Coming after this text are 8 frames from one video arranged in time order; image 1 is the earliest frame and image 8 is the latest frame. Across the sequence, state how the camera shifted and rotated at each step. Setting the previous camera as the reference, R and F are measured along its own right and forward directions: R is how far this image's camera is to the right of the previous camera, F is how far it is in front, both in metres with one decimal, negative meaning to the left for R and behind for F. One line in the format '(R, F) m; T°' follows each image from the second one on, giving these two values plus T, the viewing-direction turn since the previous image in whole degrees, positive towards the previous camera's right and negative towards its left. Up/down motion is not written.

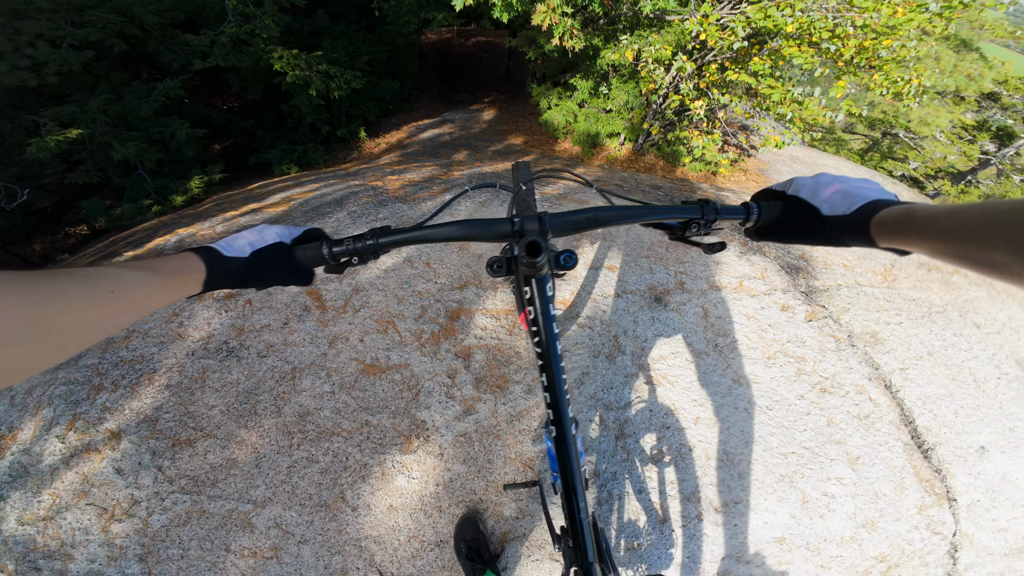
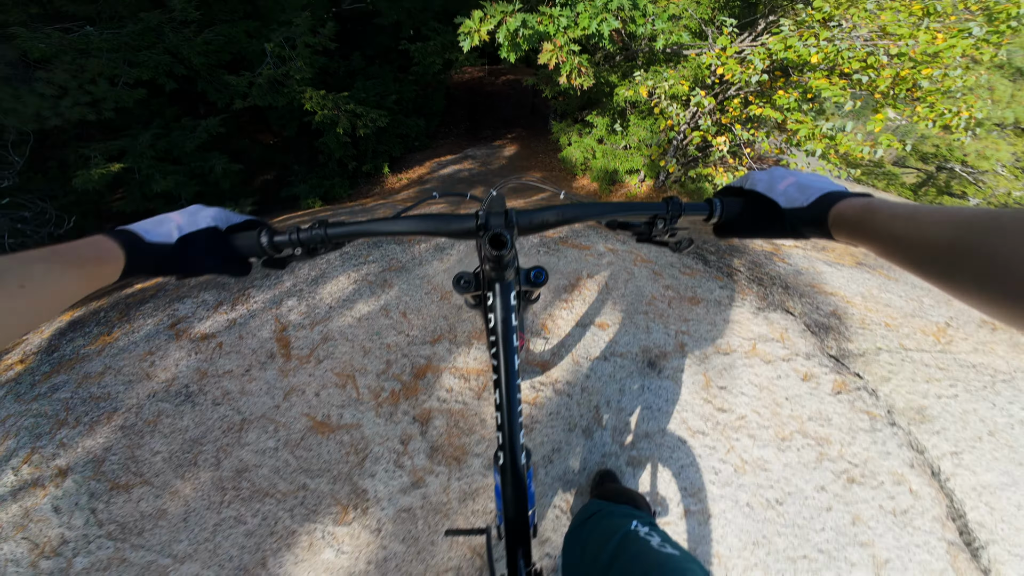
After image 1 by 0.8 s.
(+0.4, +0.2) m; -5°
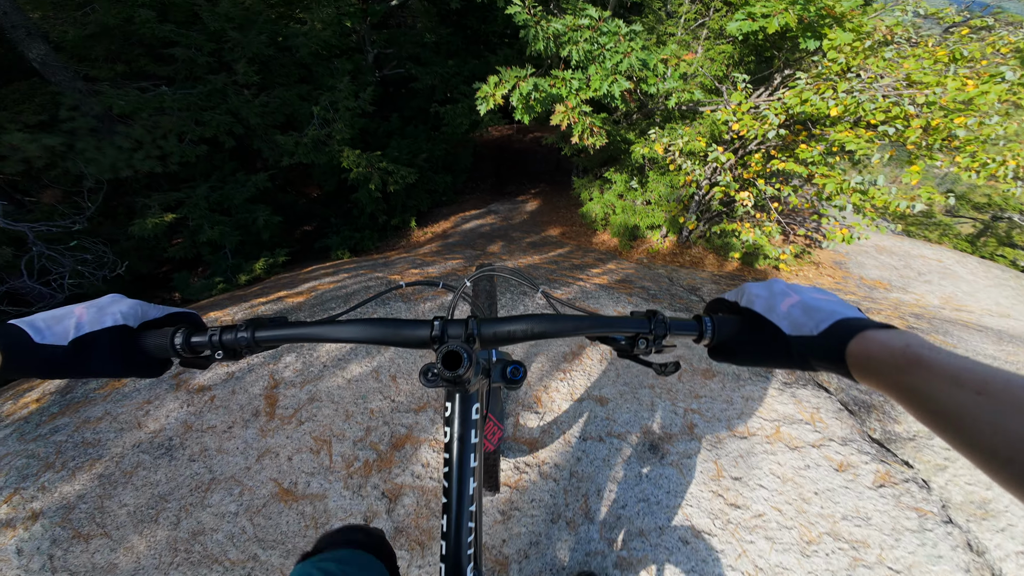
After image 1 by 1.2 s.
(+0.3, +0.1) m; -5°
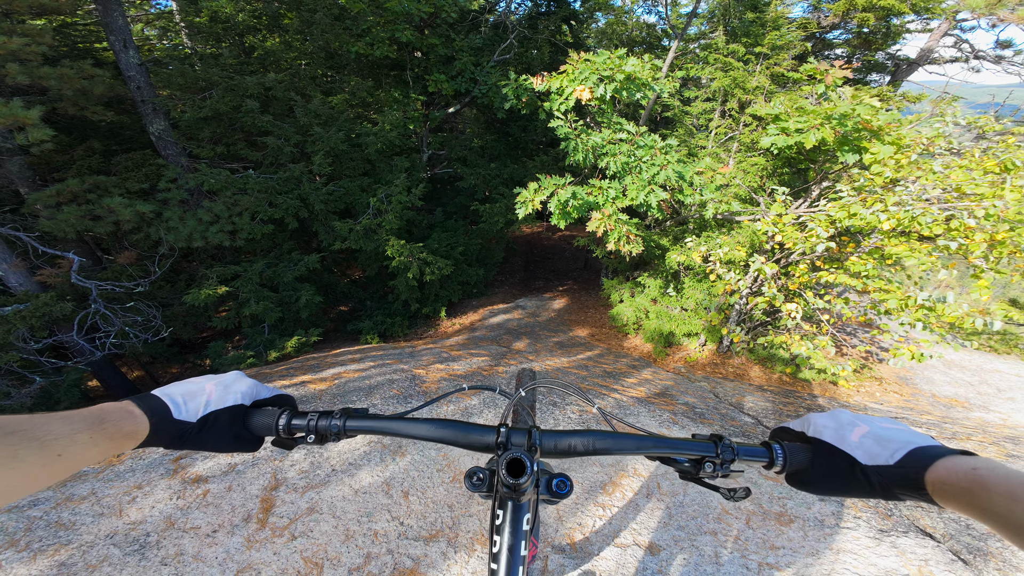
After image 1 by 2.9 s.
(-0.1, +0.2) m; -4°
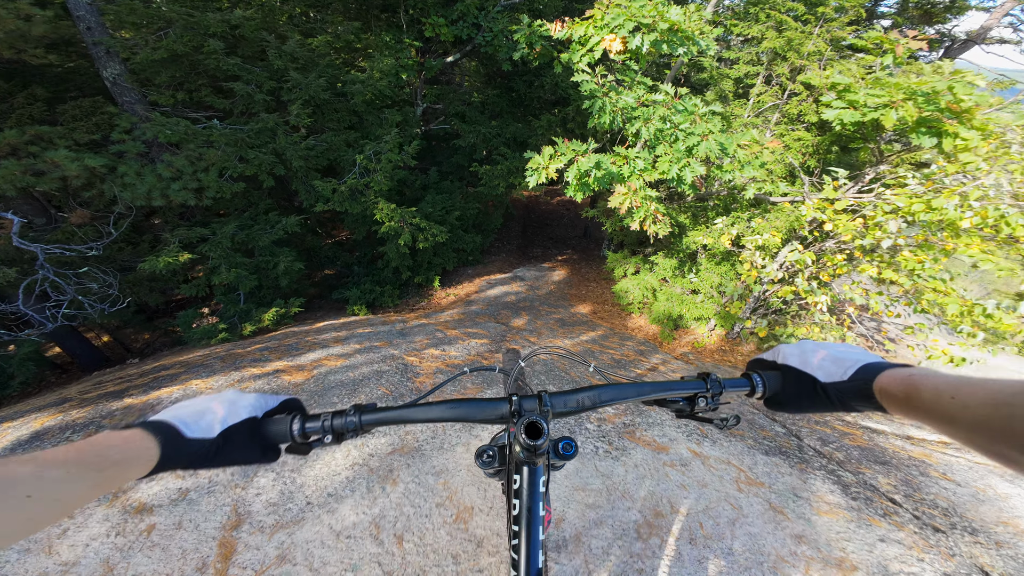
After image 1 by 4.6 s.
(-0.2, +0.6) m; +2°
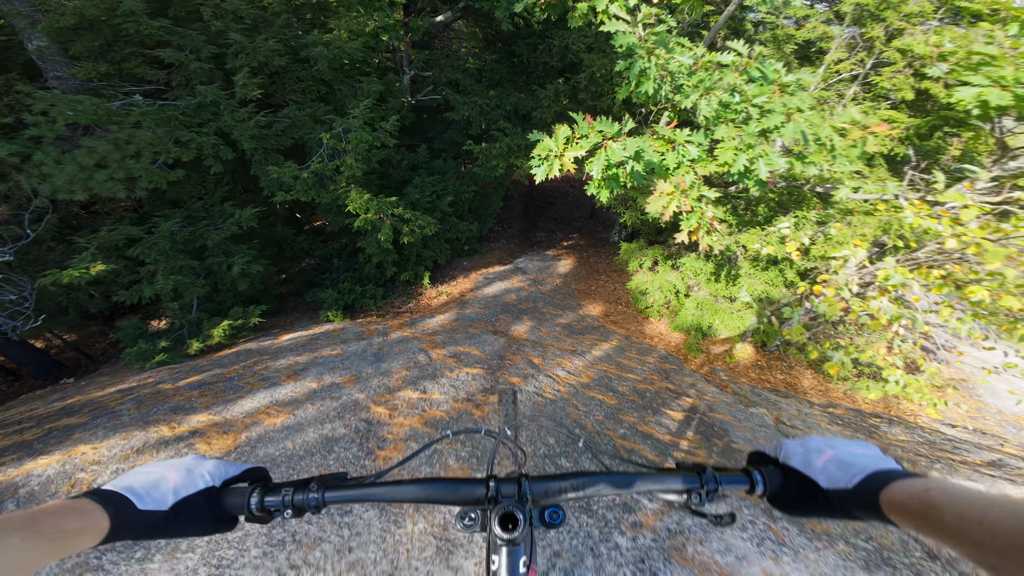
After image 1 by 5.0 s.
(0.0, +1.1) m; 0°
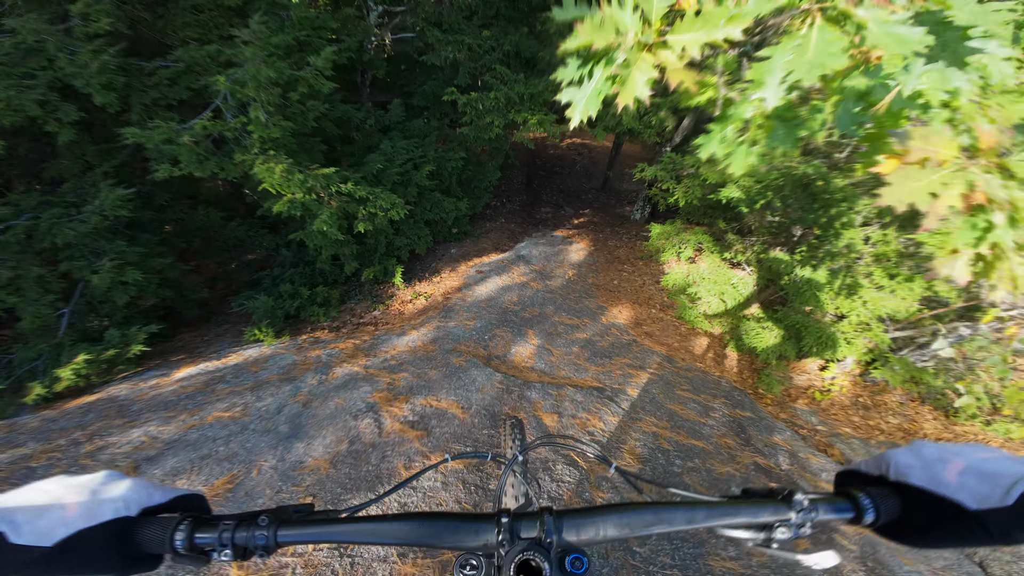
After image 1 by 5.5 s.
(0.0, +1.9) m; 0°
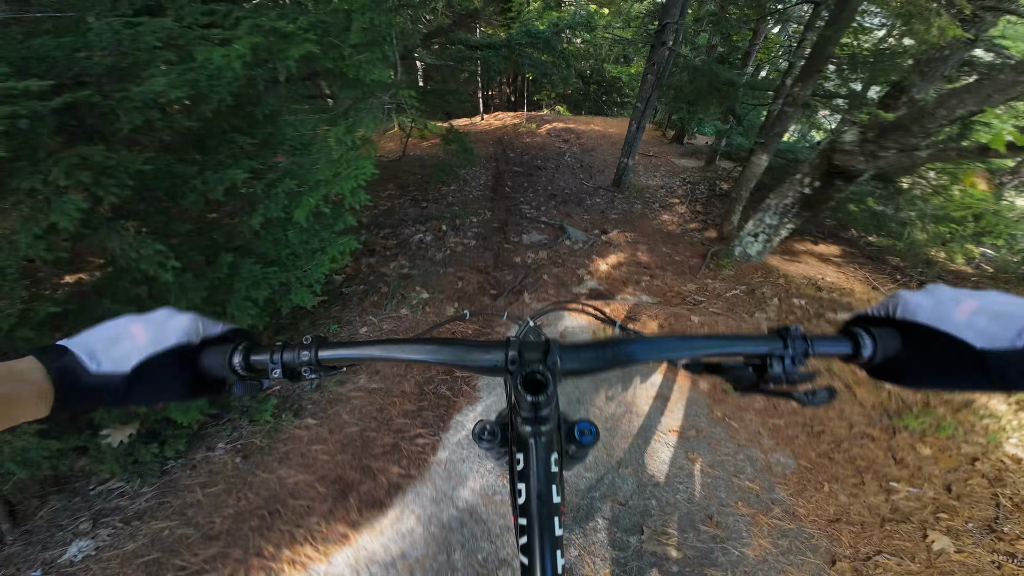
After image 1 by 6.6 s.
(+0.4, +6.0) m; +2°
